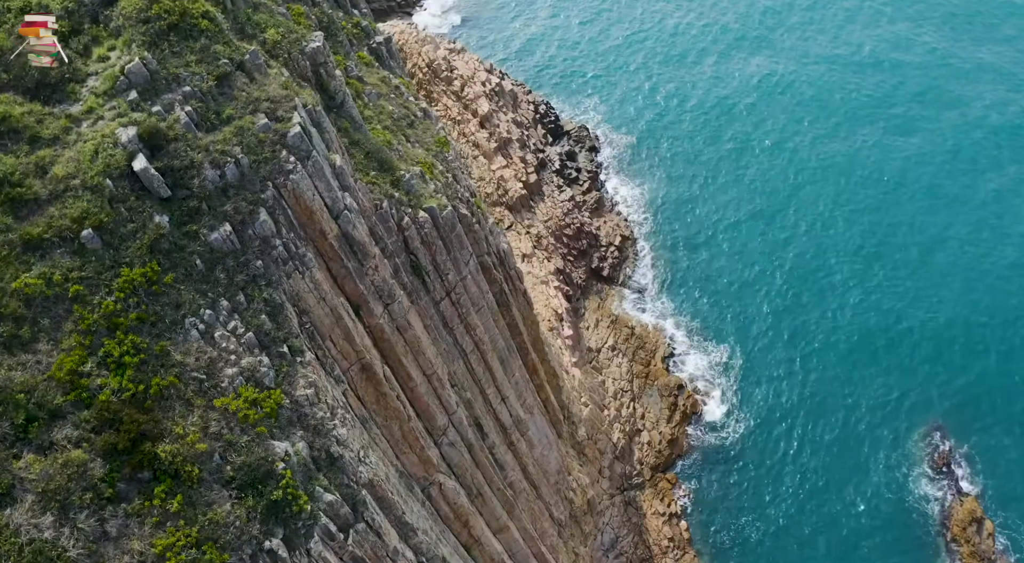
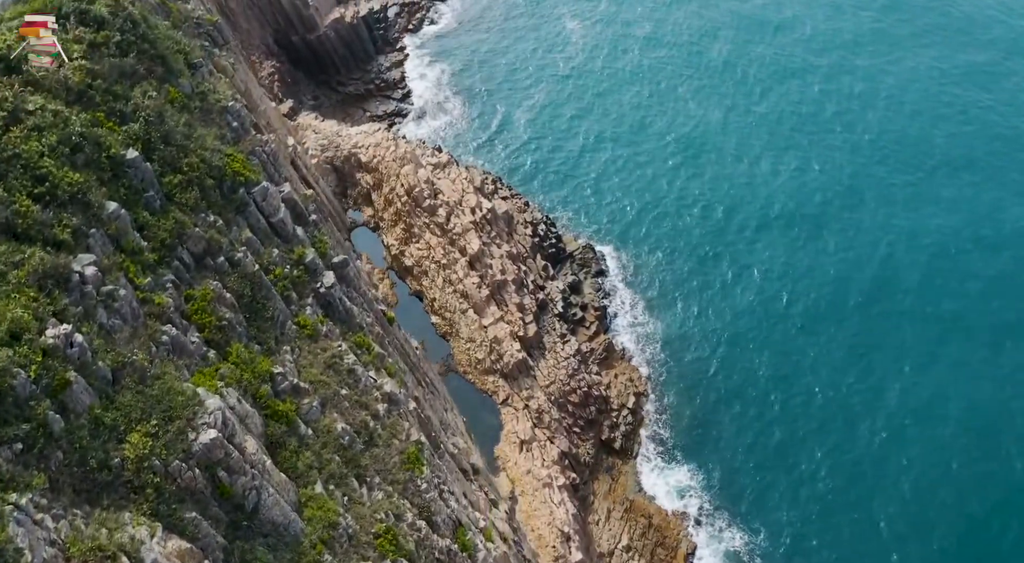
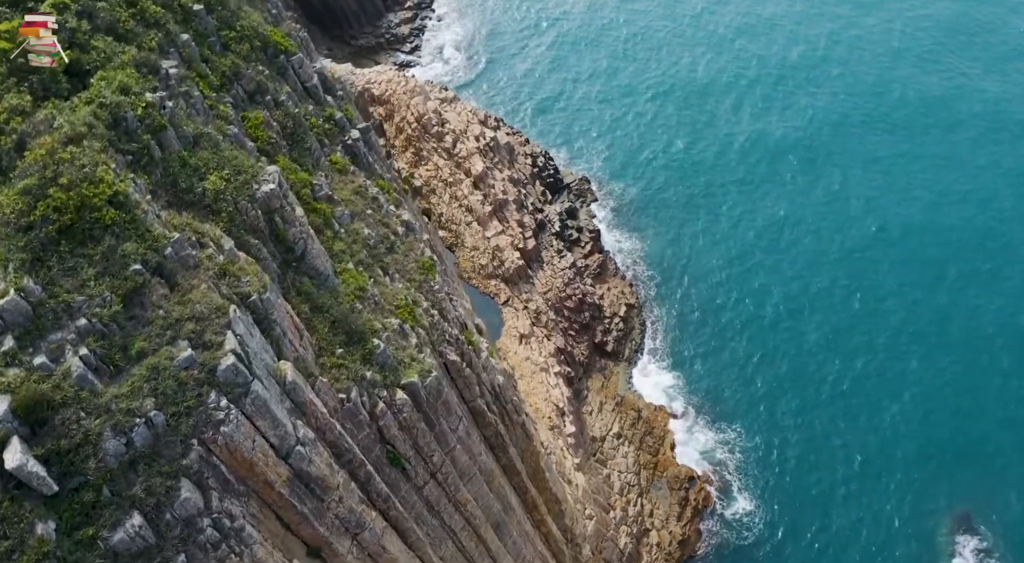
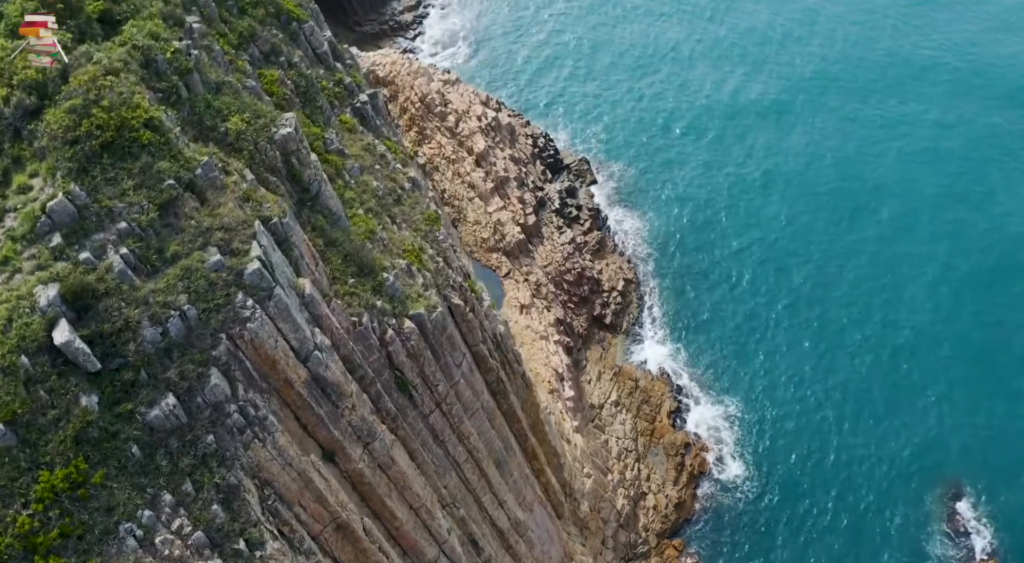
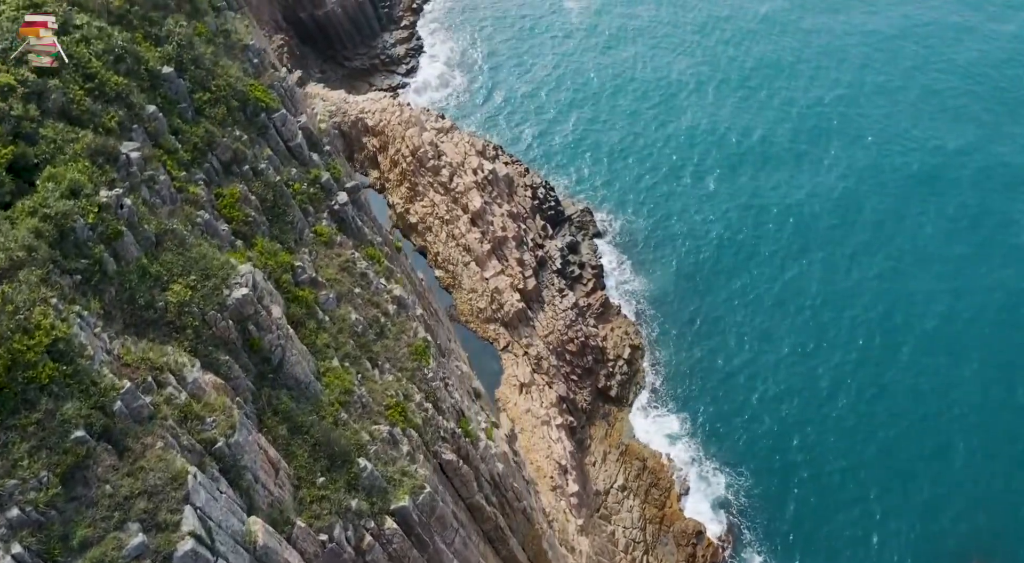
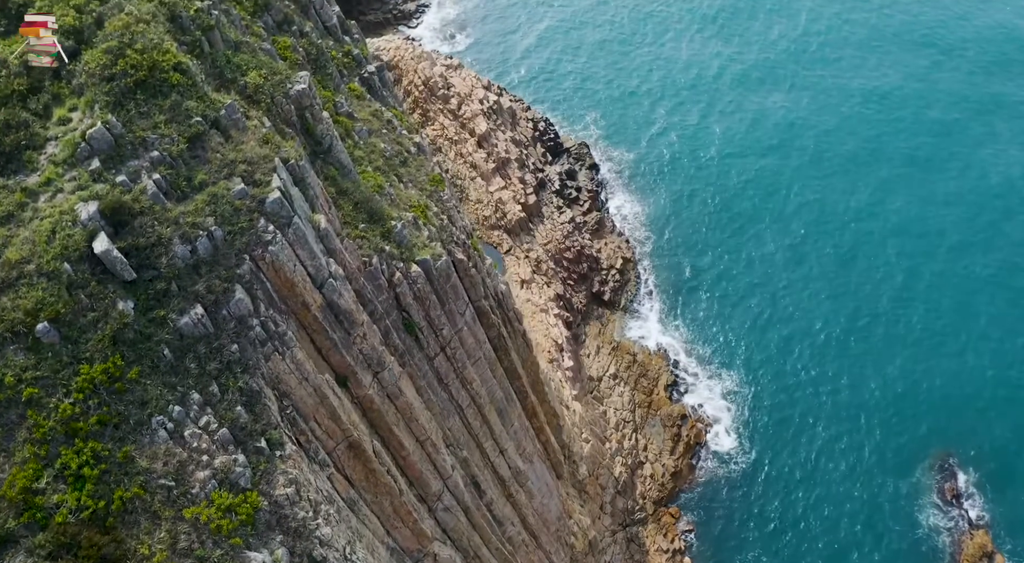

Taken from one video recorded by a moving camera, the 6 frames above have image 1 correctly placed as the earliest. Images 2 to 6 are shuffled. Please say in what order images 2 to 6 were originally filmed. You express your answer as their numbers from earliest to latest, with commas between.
6, 4, 3, 5, 2
